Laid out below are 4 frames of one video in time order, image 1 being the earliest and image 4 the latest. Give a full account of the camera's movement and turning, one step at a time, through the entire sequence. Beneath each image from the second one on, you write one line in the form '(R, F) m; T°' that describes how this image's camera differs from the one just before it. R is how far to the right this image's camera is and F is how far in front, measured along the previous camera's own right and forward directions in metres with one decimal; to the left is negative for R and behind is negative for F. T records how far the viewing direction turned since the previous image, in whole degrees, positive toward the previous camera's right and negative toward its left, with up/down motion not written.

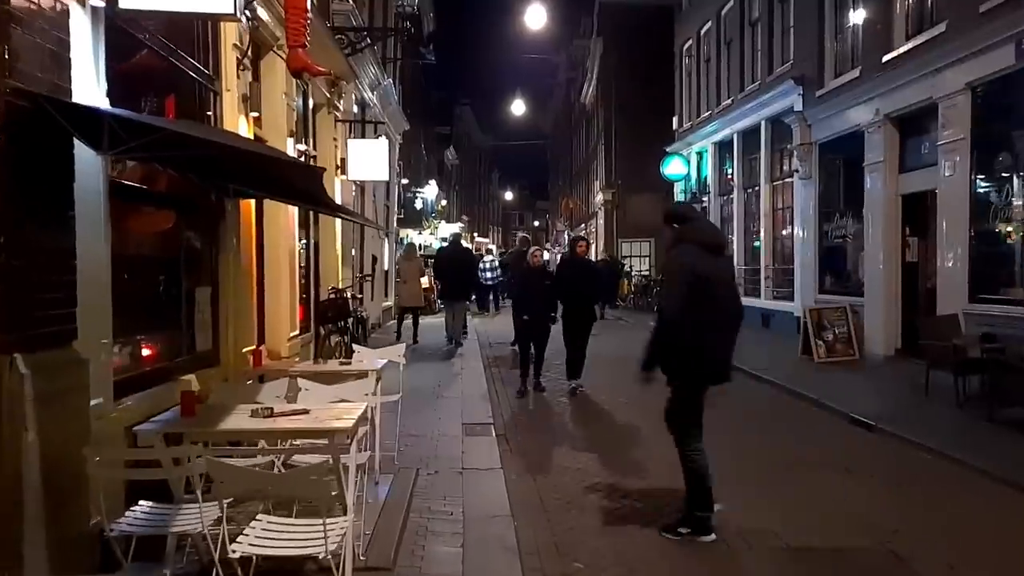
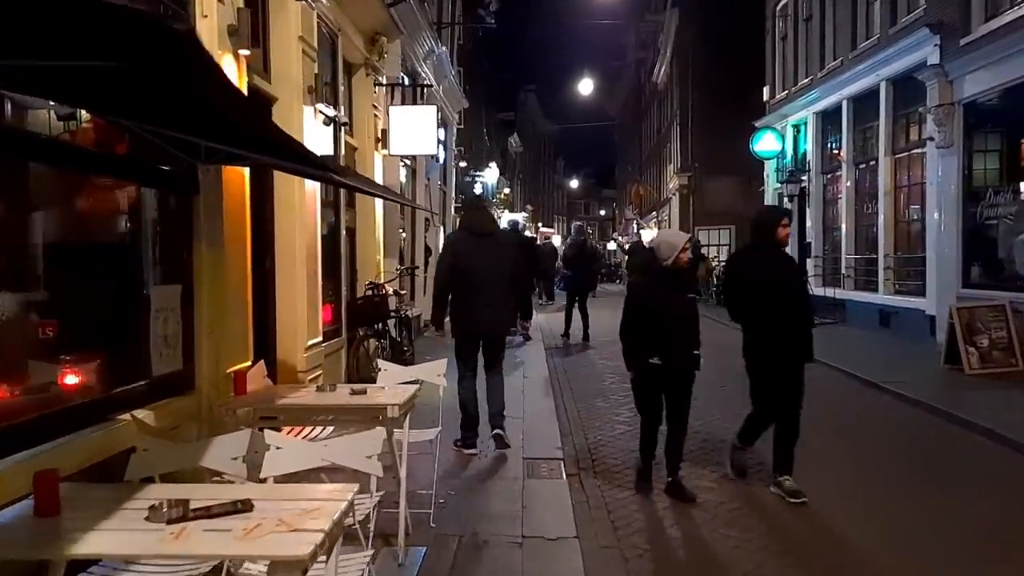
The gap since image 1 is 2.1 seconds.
(-0.1, +2.1) m; -5°
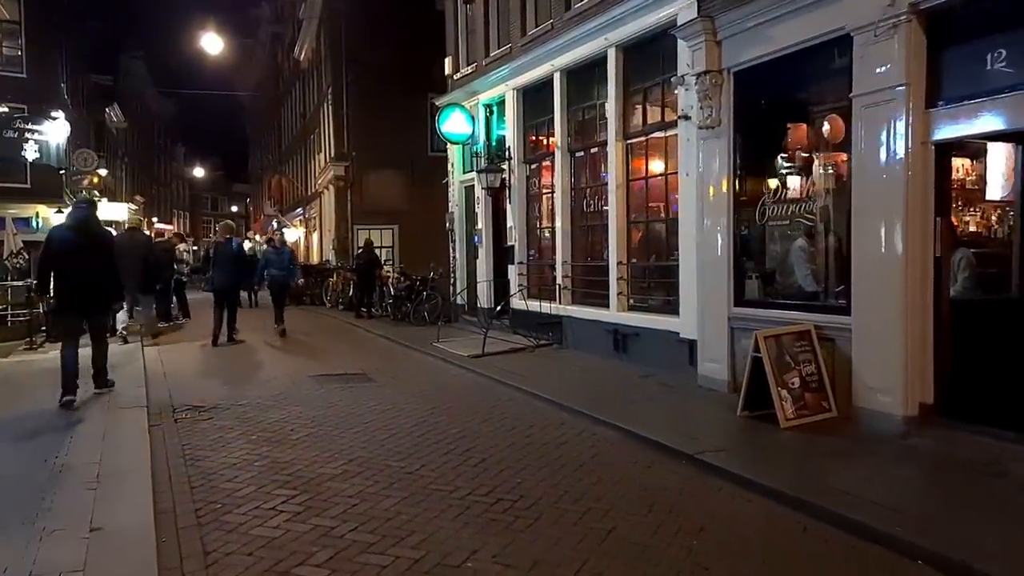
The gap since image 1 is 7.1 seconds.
(+0.5, +5.3) m; +29°
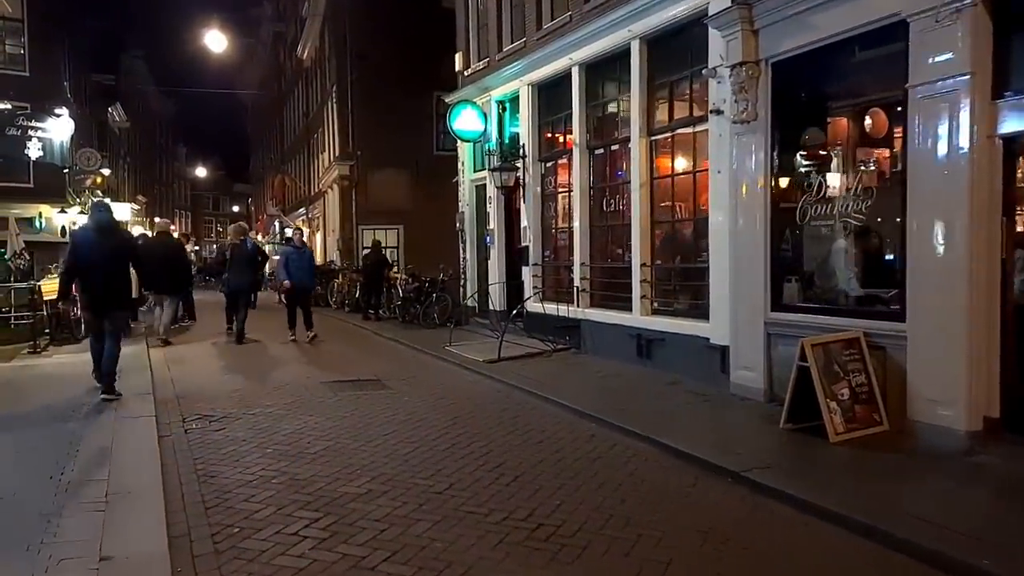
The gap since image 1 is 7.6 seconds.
(-0.3, +0.5) m; 0°
